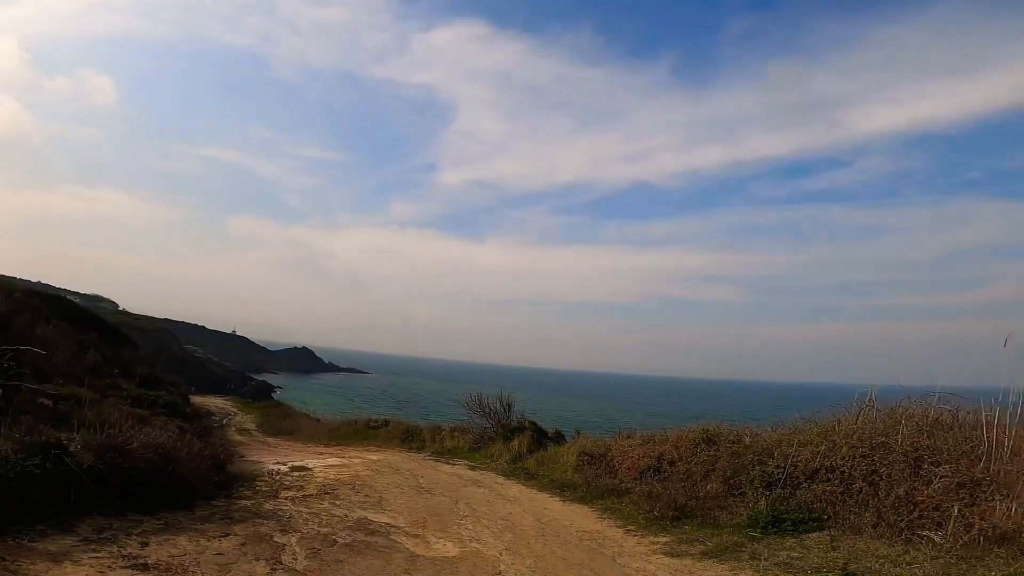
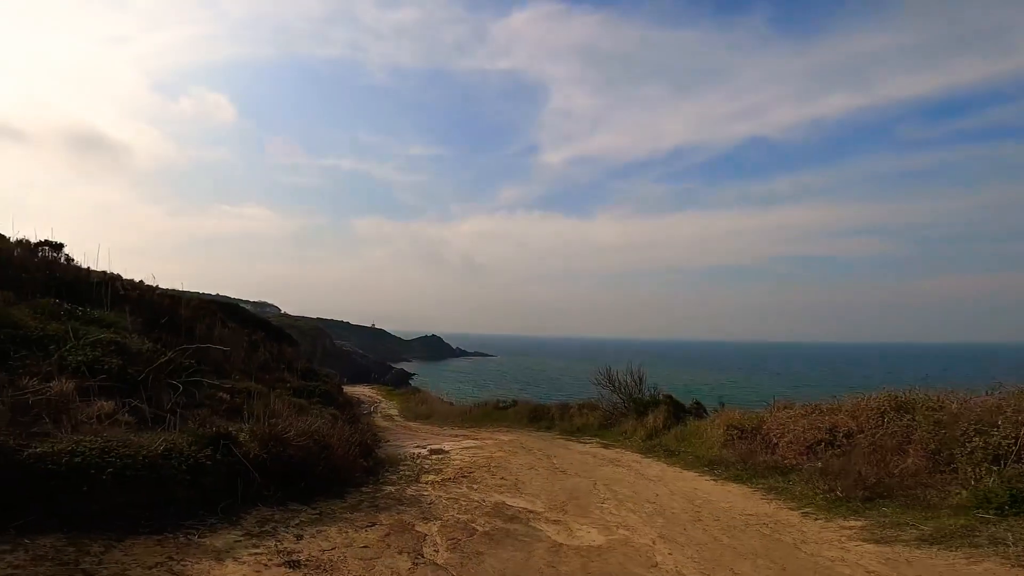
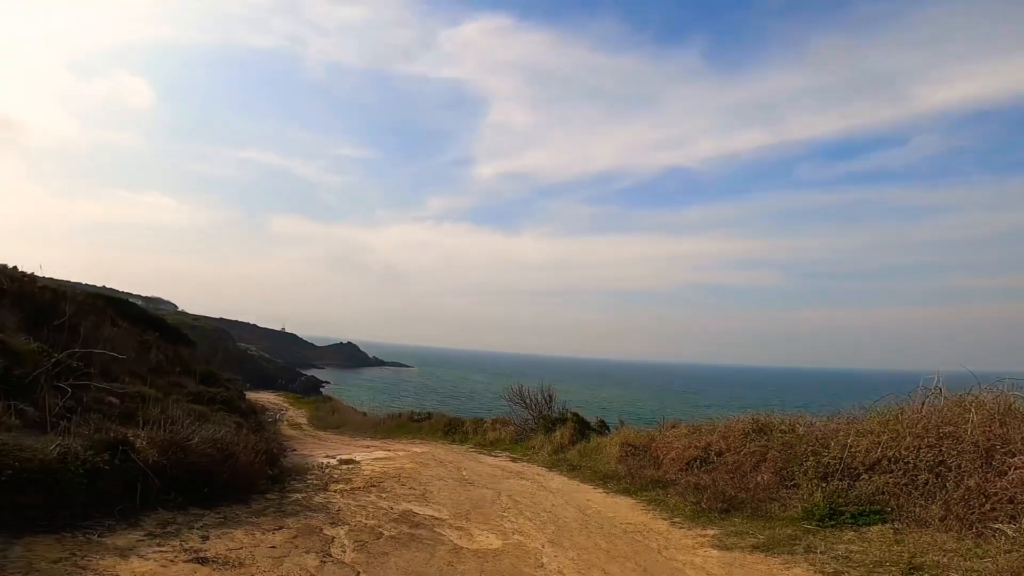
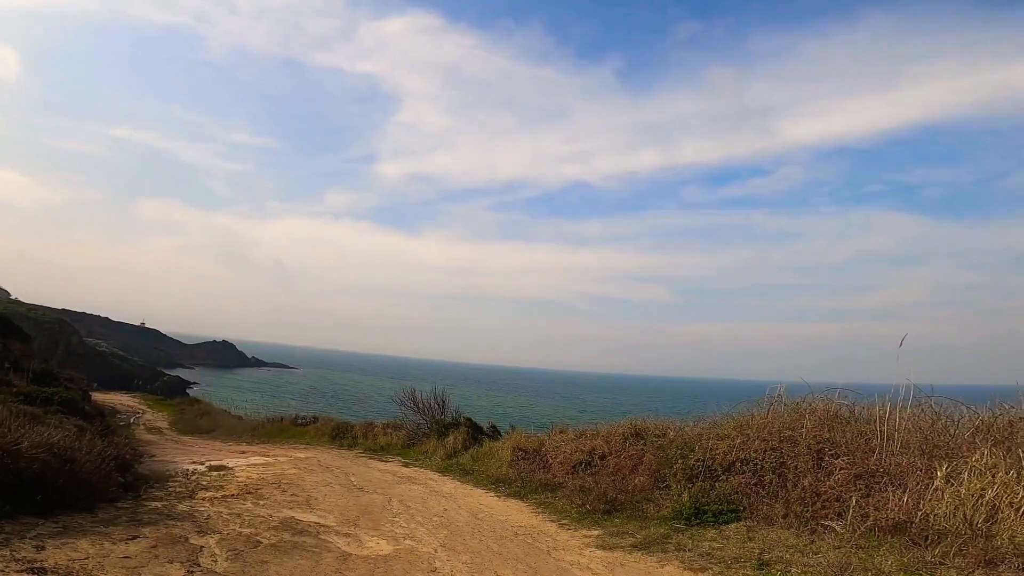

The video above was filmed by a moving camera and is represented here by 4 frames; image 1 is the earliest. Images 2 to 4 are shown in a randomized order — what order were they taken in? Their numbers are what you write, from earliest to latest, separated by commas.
4, 3, 2
